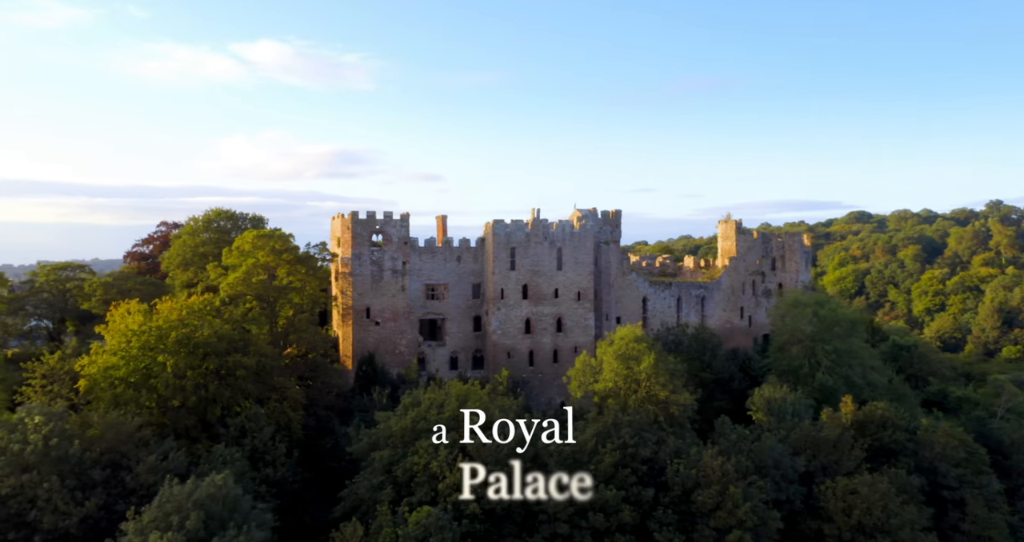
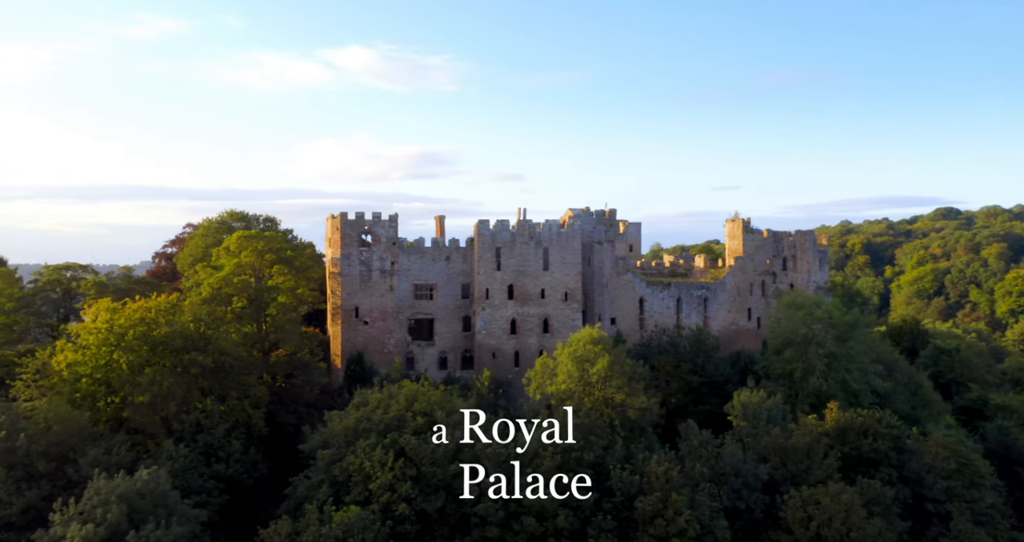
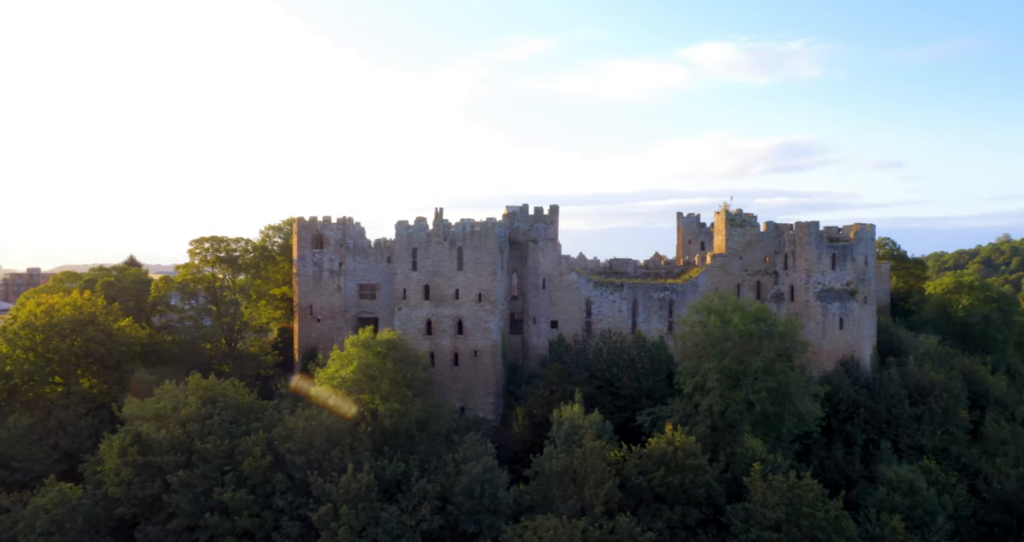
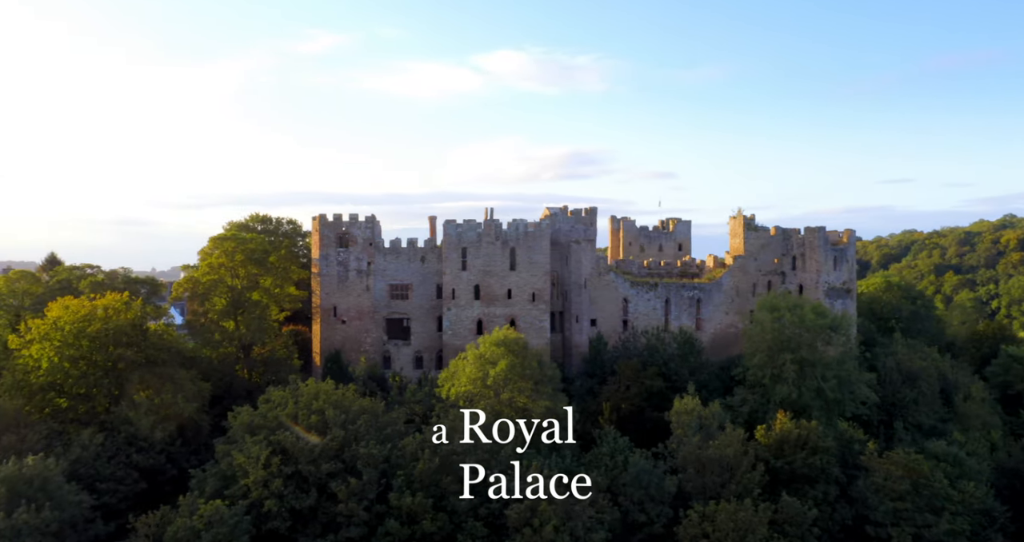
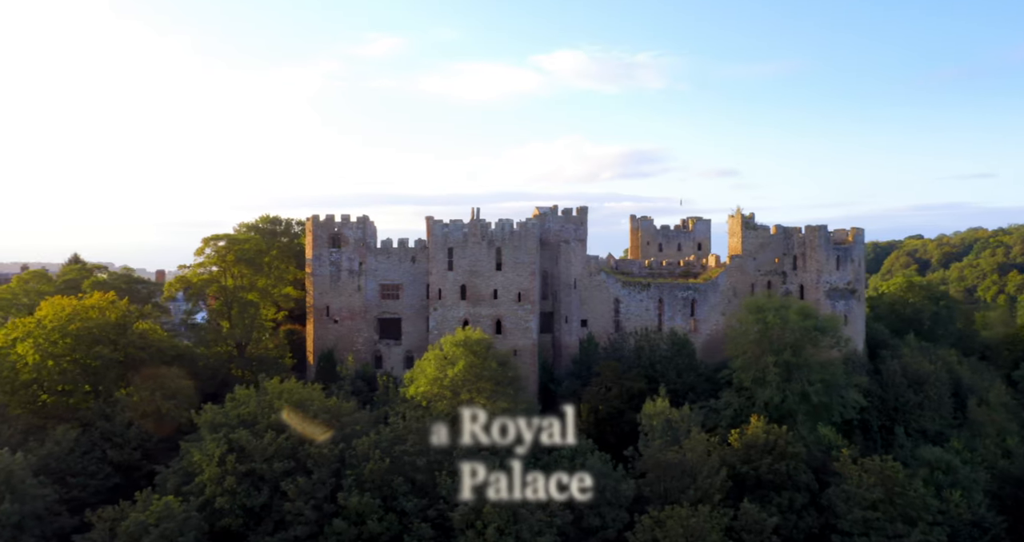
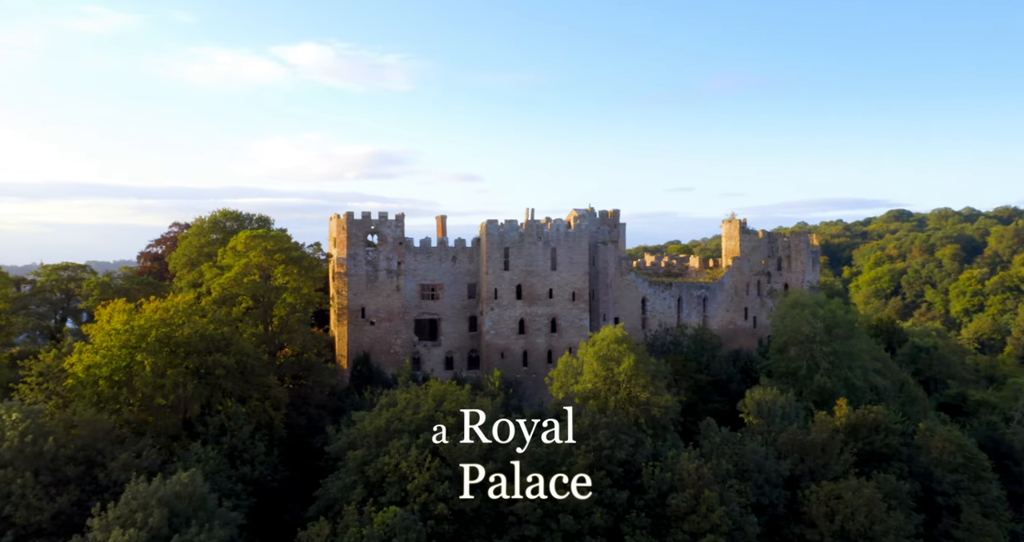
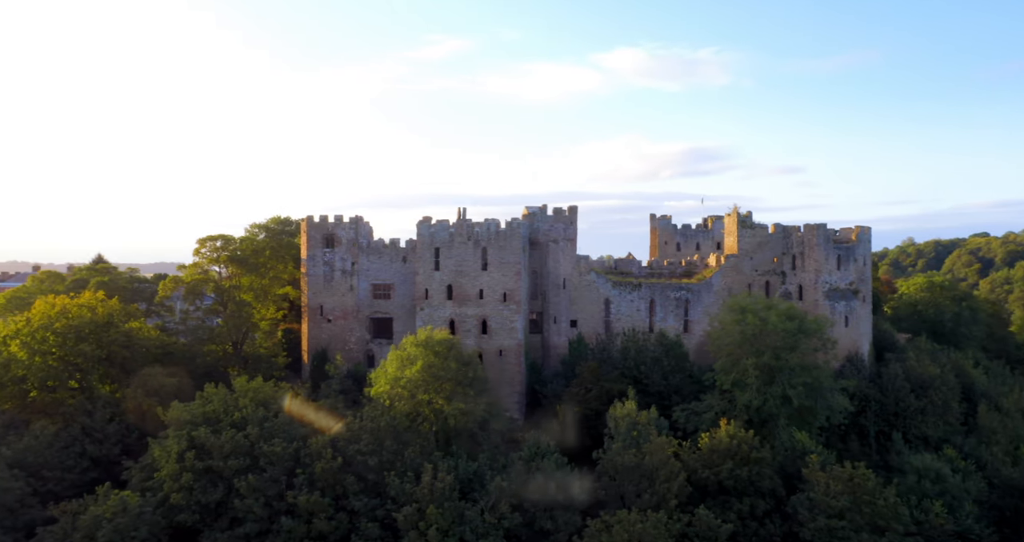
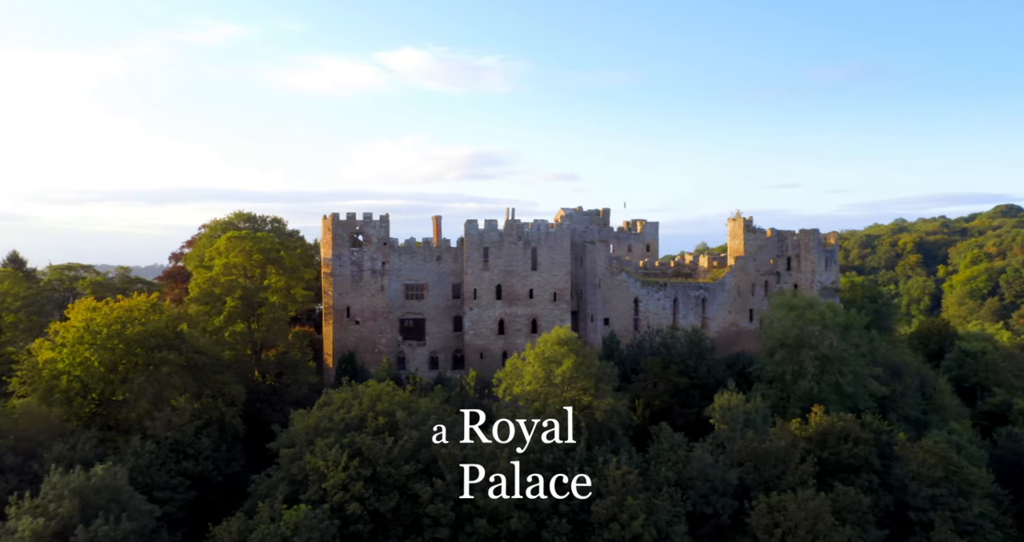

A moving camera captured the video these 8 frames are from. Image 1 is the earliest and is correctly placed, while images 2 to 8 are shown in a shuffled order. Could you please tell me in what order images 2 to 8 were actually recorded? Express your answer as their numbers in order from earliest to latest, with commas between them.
6, 2, 8, 4, 5, 7, 3
